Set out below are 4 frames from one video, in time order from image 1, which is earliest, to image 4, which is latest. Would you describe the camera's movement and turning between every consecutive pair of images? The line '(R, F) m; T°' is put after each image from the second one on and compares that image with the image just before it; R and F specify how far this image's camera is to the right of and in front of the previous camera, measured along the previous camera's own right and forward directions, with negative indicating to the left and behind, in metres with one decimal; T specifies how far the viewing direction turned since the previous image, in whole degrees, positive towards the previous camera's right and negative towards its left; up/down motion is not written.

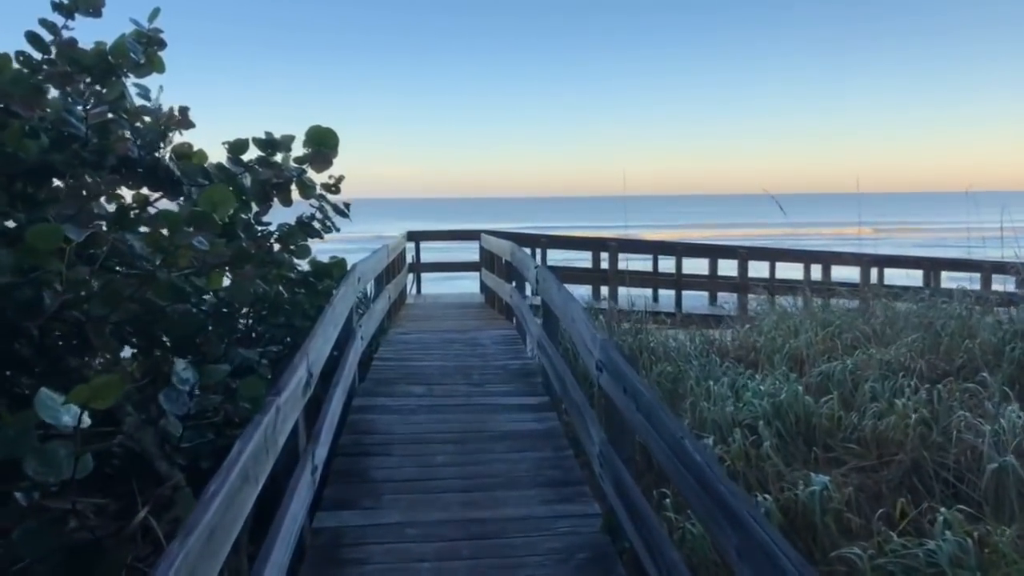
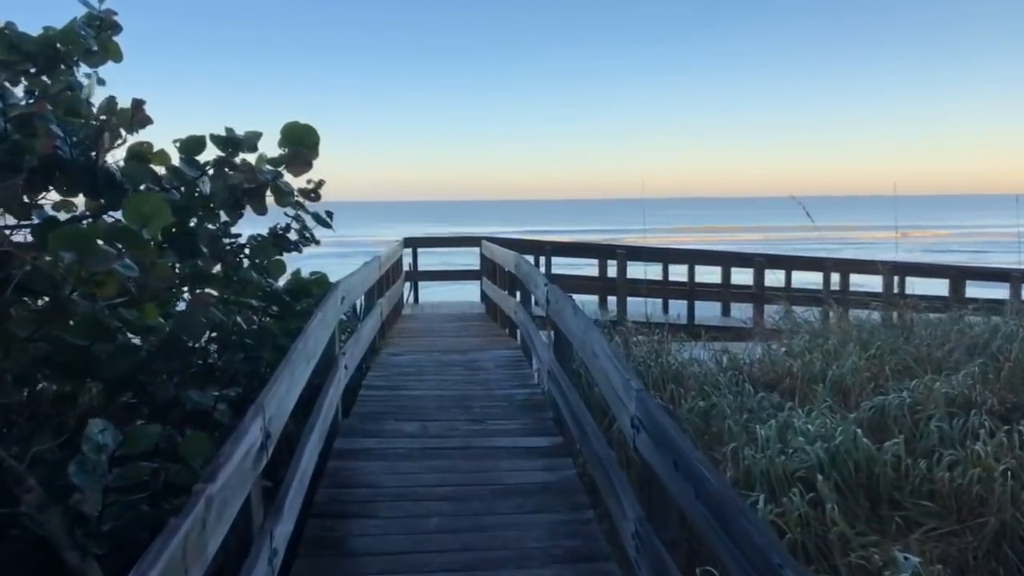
(0.0, +0.6) m; 0°
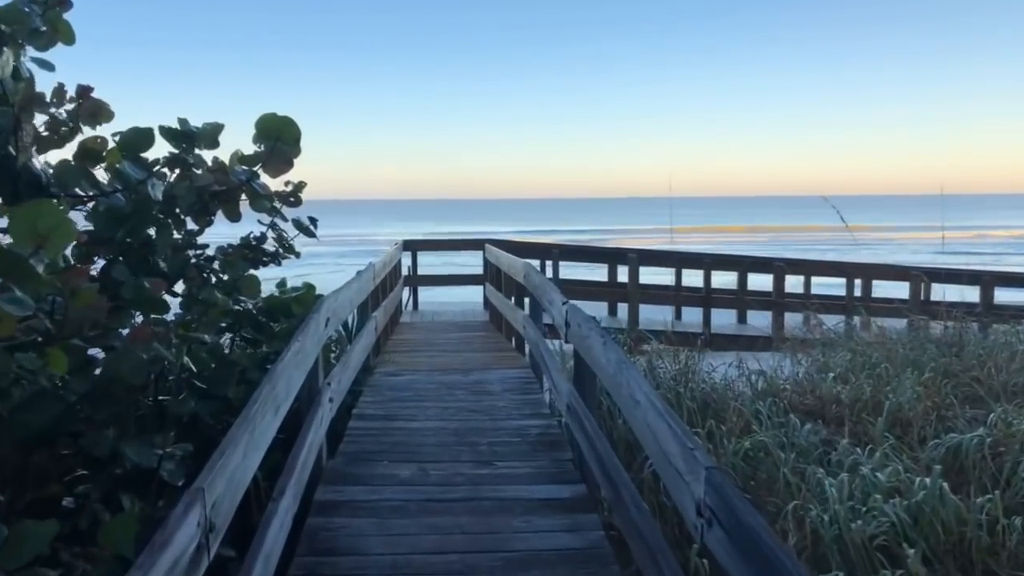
(-0.1, +0.6) m; 0°
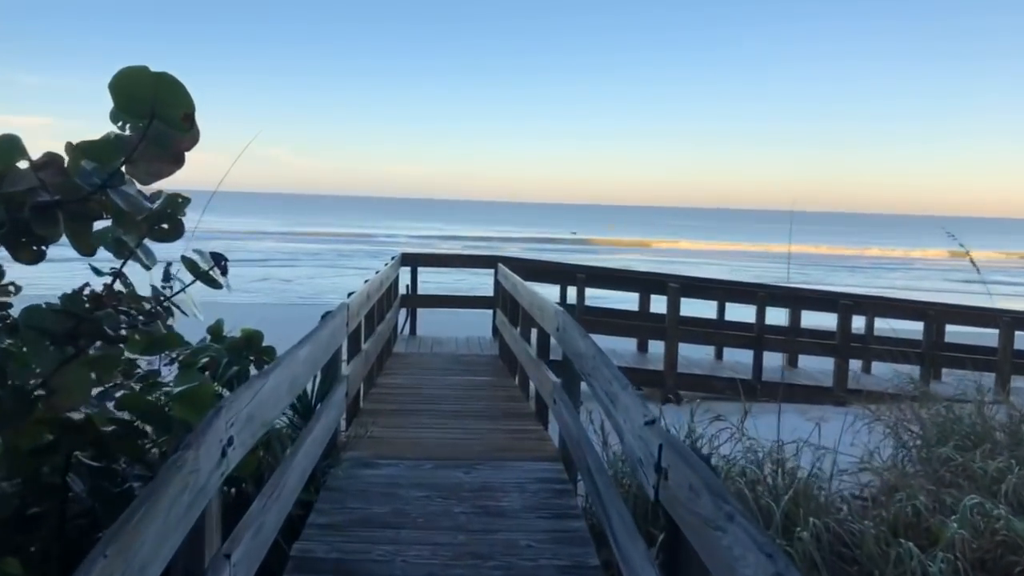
(-0.1, +1.6) m; 0°
